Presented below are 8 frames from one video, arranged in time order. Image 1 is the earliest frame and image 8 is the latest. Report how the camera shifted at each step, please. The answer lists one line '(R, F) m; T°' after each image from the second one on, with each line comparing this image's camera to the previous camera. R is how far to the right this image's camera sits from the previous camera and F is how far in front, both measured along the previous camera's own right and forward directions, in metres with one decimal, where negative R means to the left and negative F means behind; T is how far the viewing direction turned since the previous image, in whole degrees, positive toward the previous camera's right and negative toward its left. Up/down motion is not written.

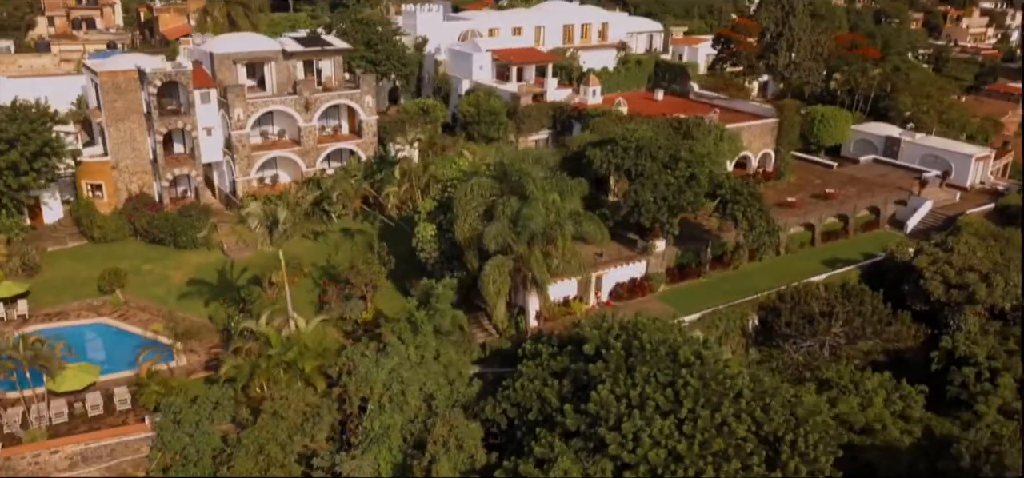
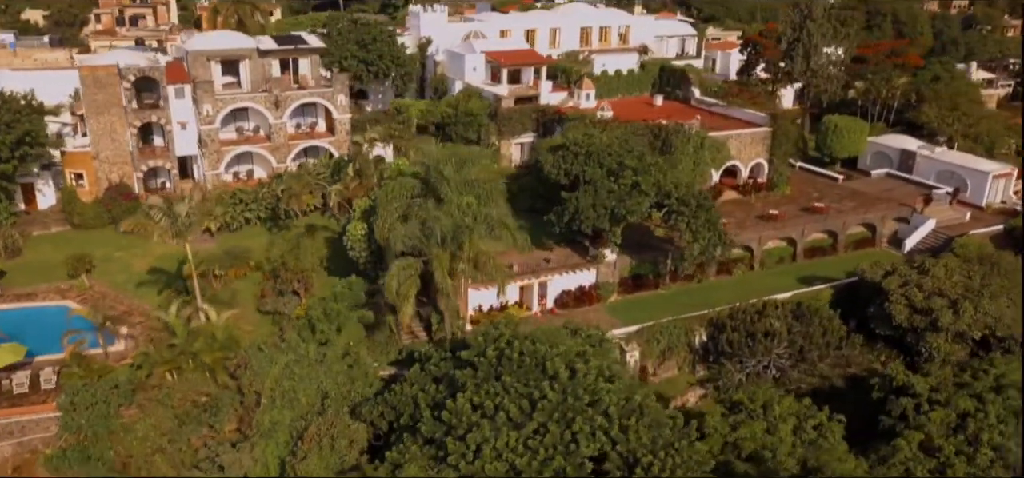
(+5.5, +0.6) m; -6°
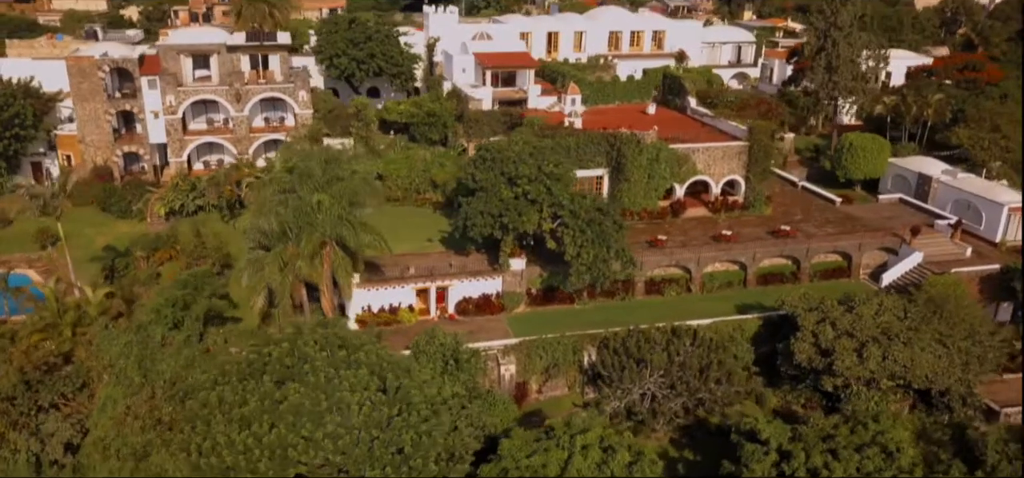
(+9.4, +1.5) m; -11°
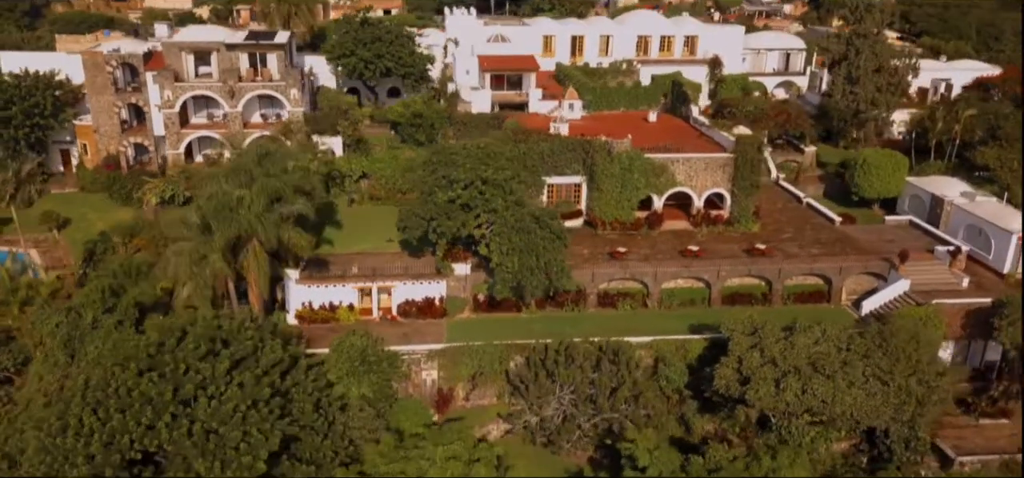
(+6.2, +0.8) m; -8°
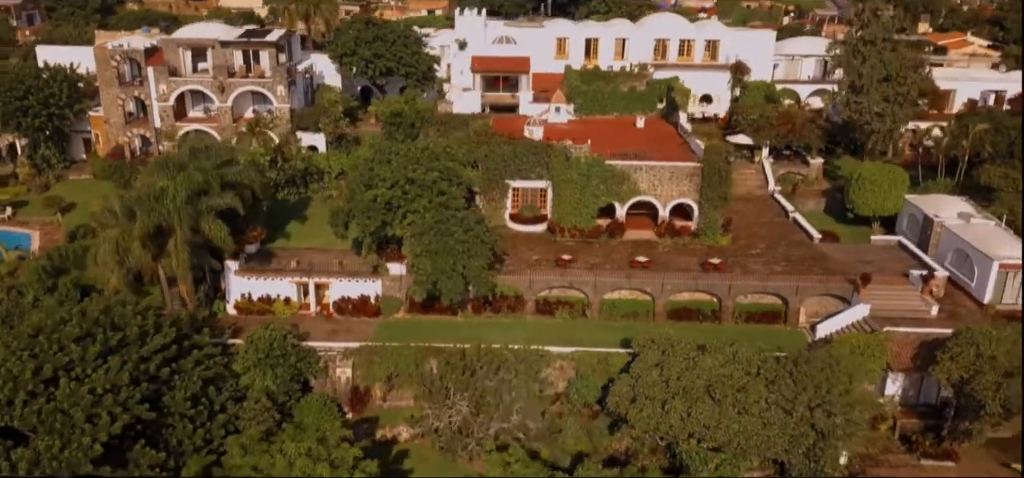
(+6.2, +0.8) m; -7°
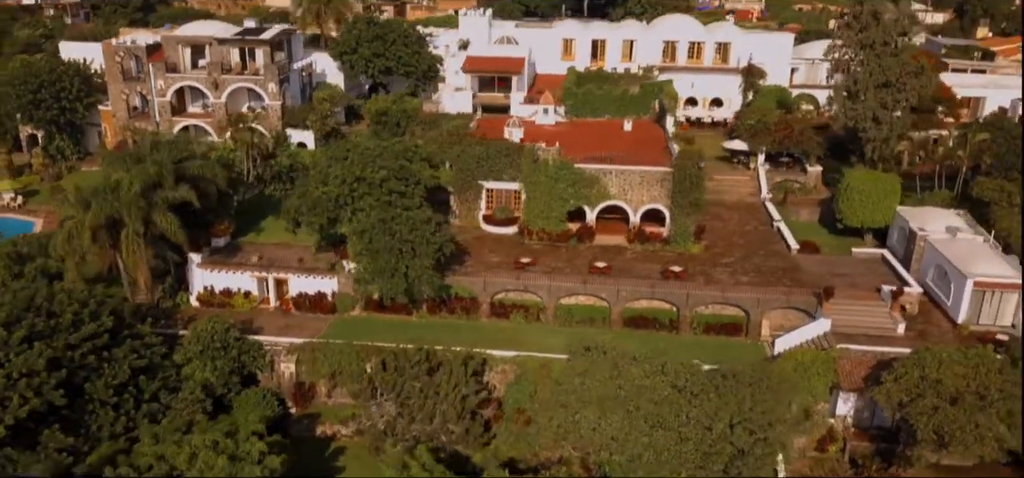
(+4.1, +0.5) m; -5°
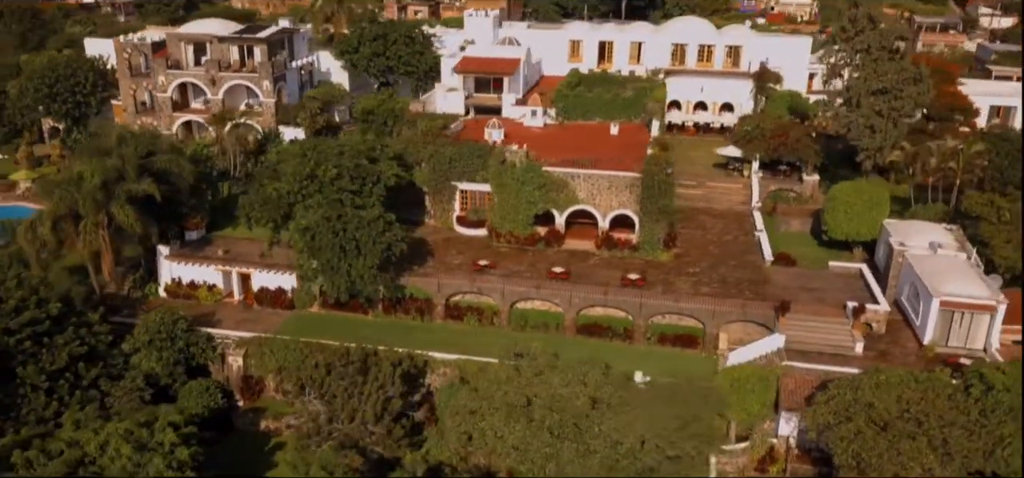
(+4.1, +0.5) m; -5°
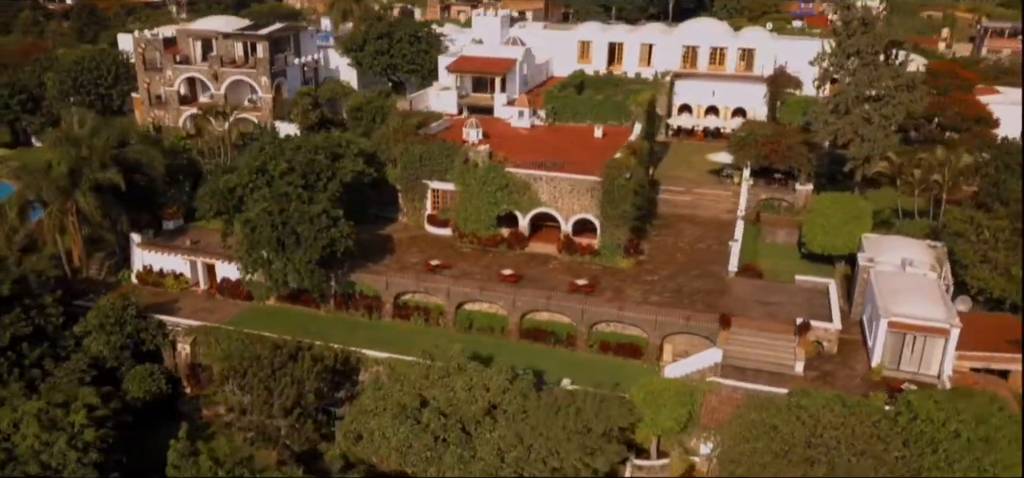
(+4.8, +0.6) m; -6°
